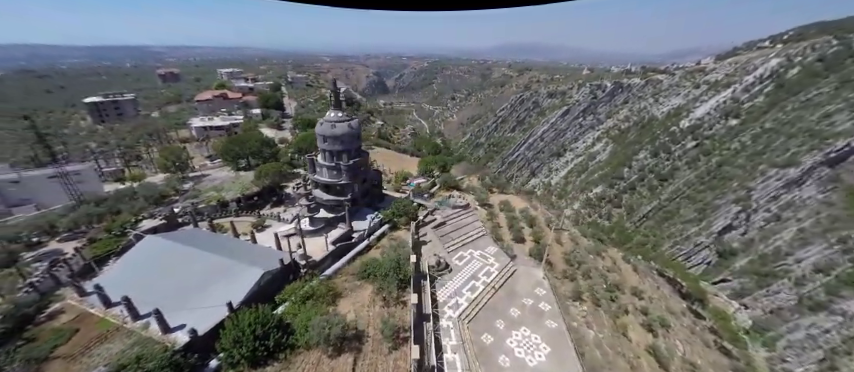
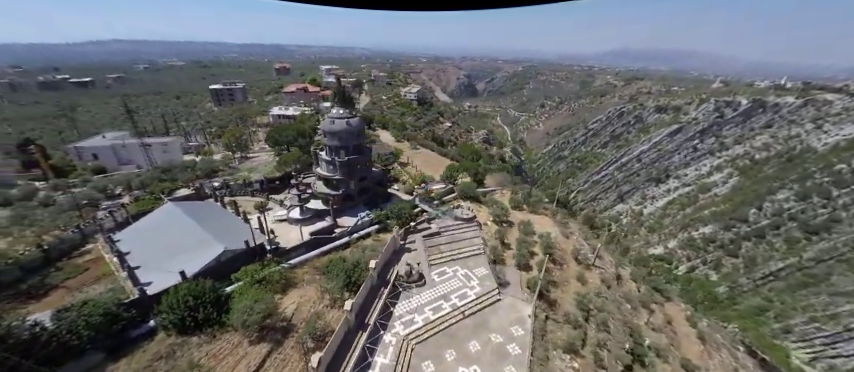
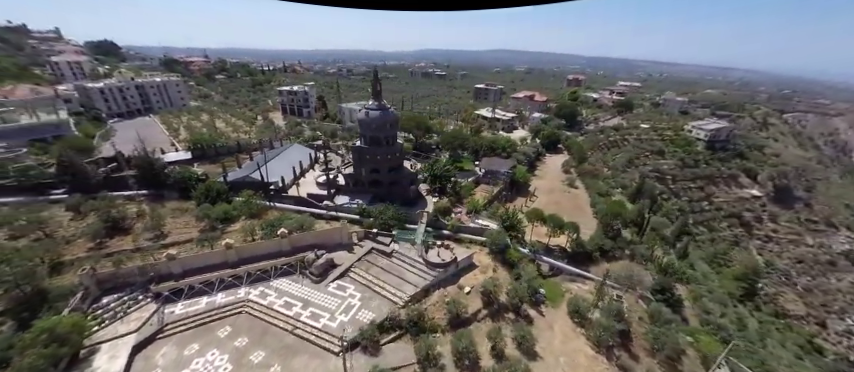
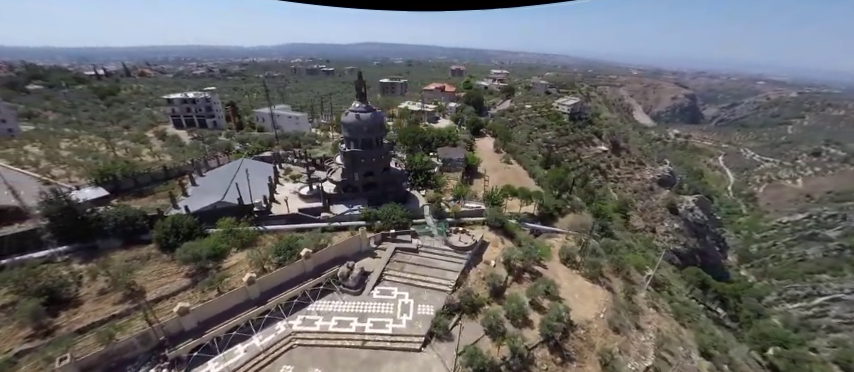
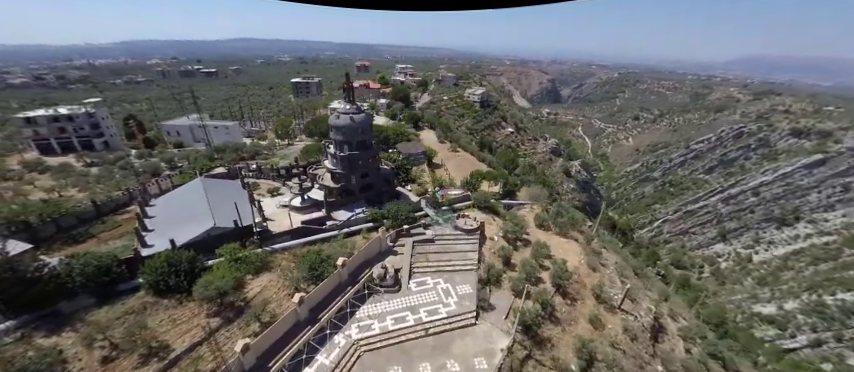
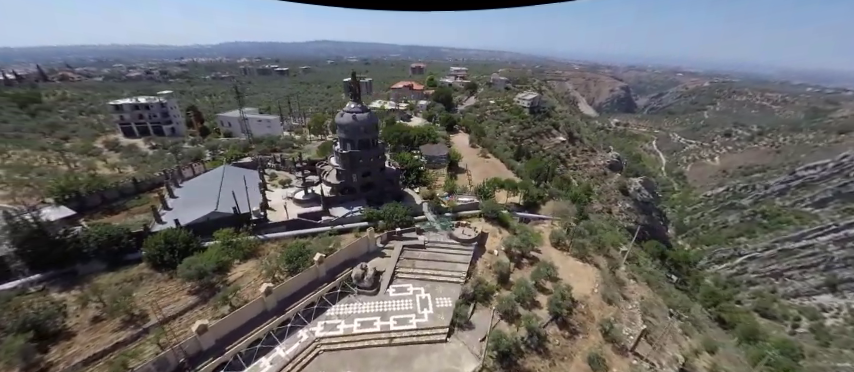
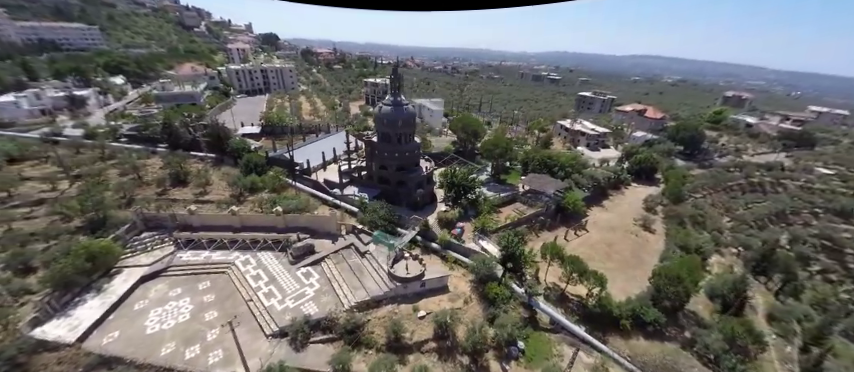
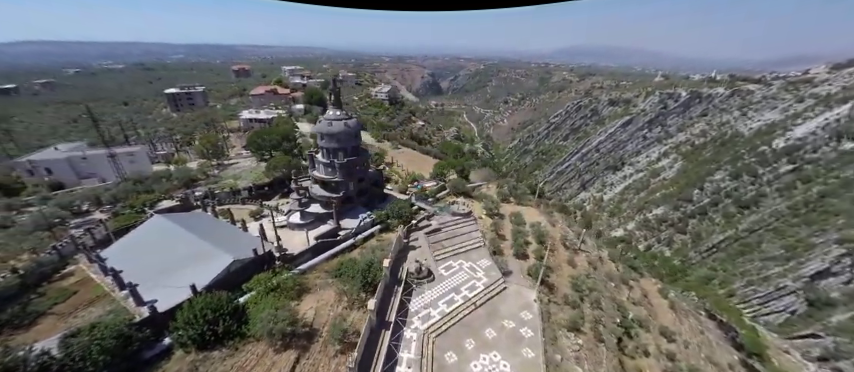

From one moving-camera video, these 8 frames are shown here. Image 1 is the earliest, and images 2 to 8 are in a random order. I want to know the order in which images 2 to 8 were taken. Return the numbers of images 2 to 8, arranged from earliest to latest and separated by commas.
8, 2, 5, 6, 4, 3, 7
